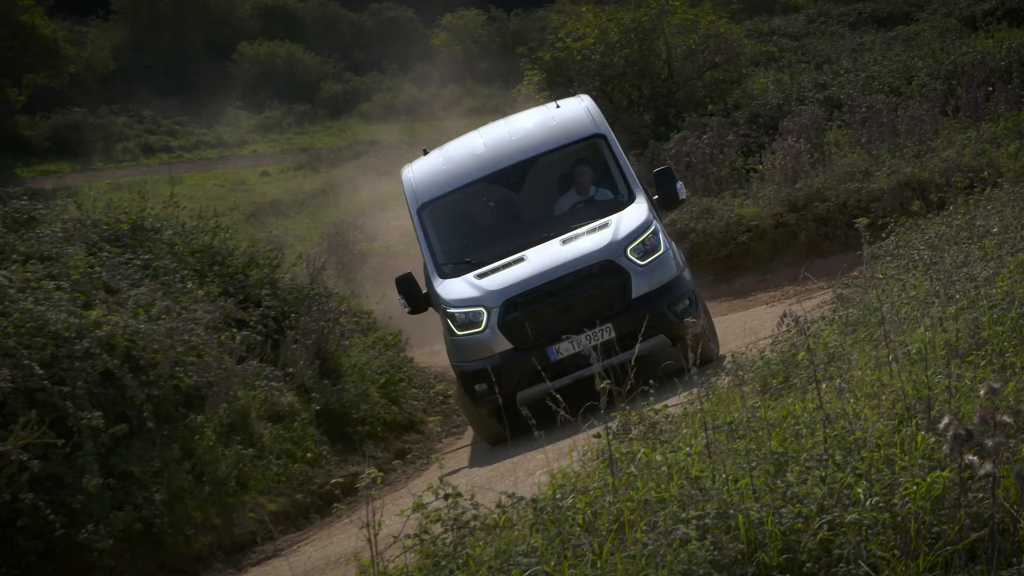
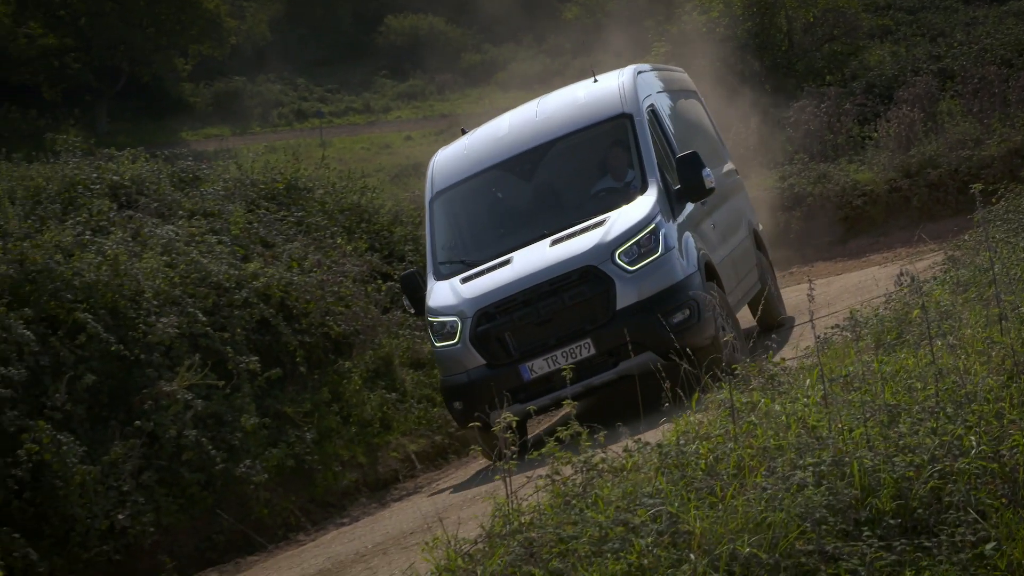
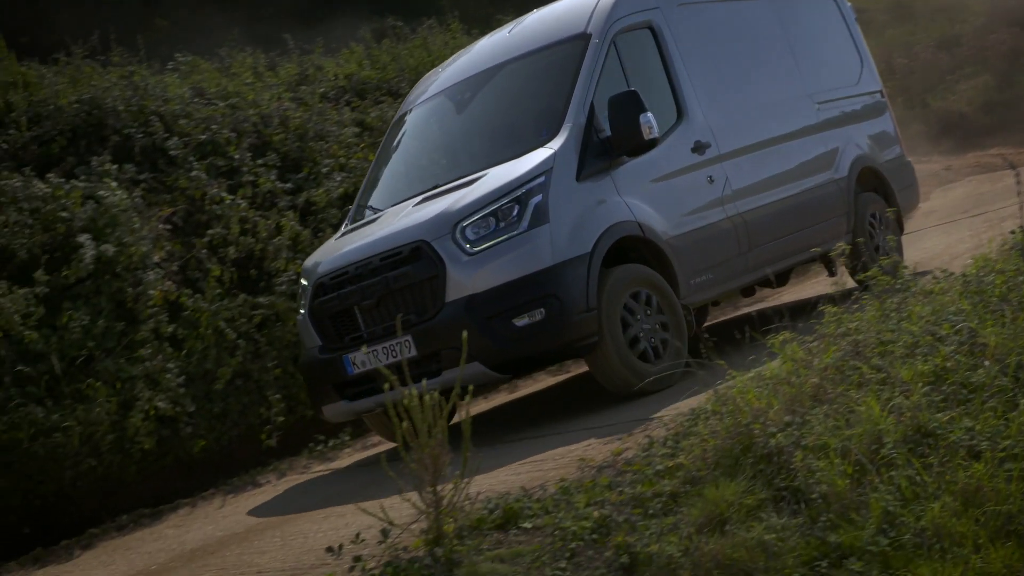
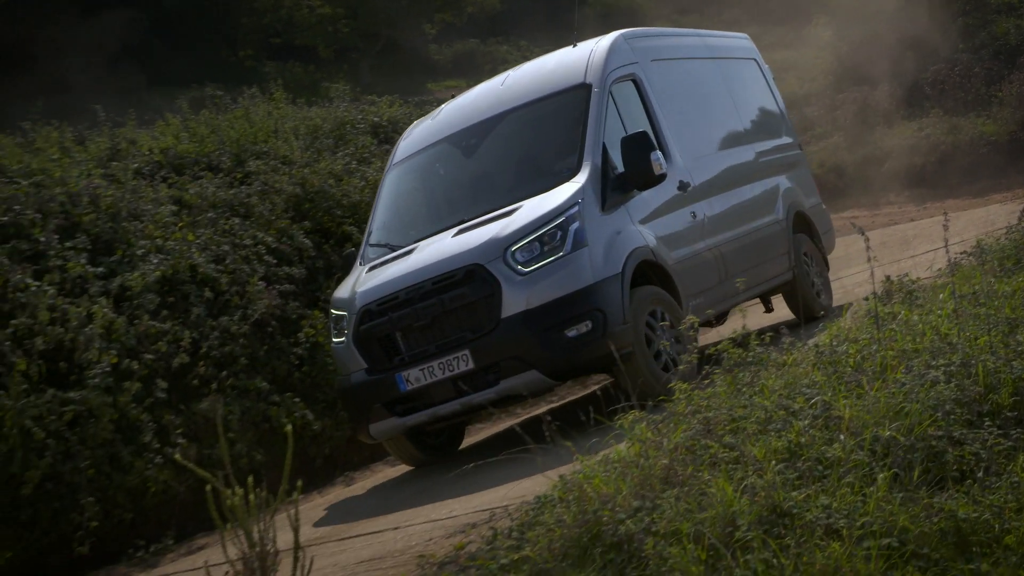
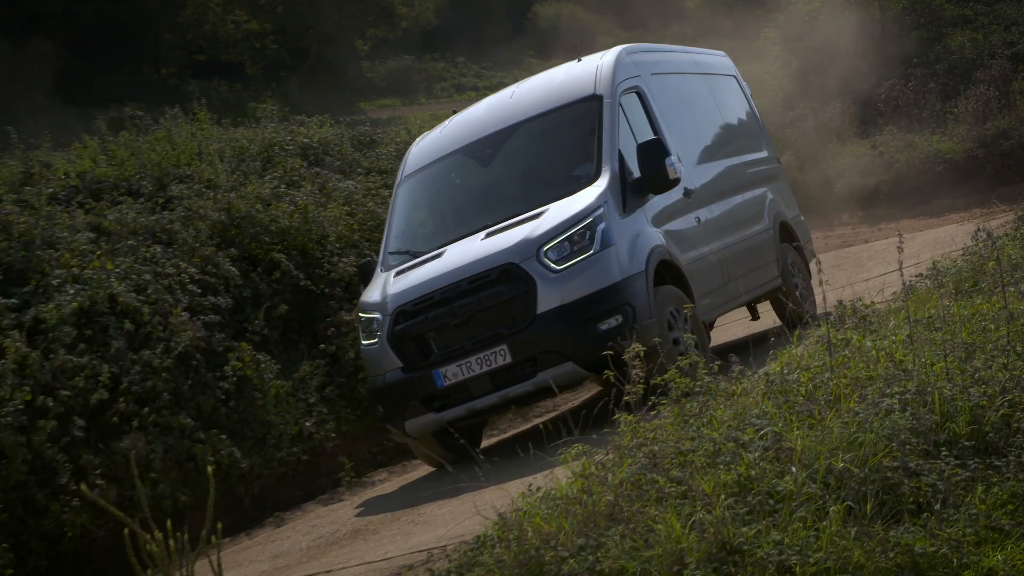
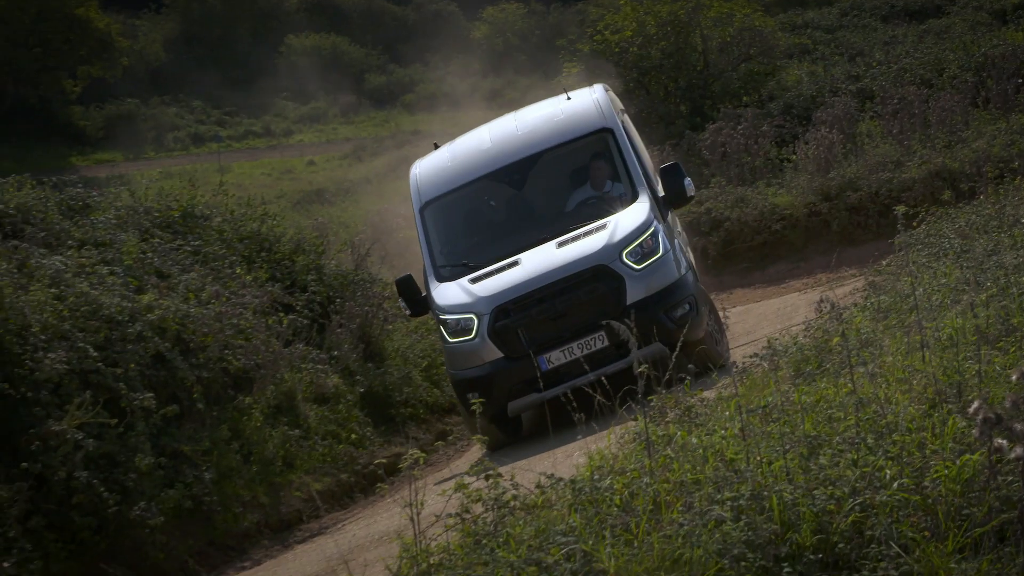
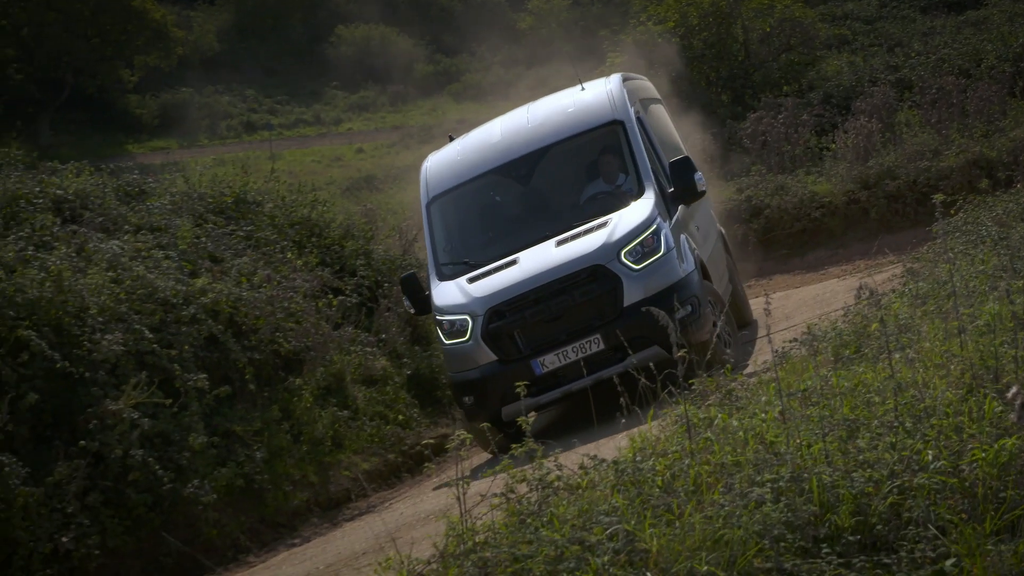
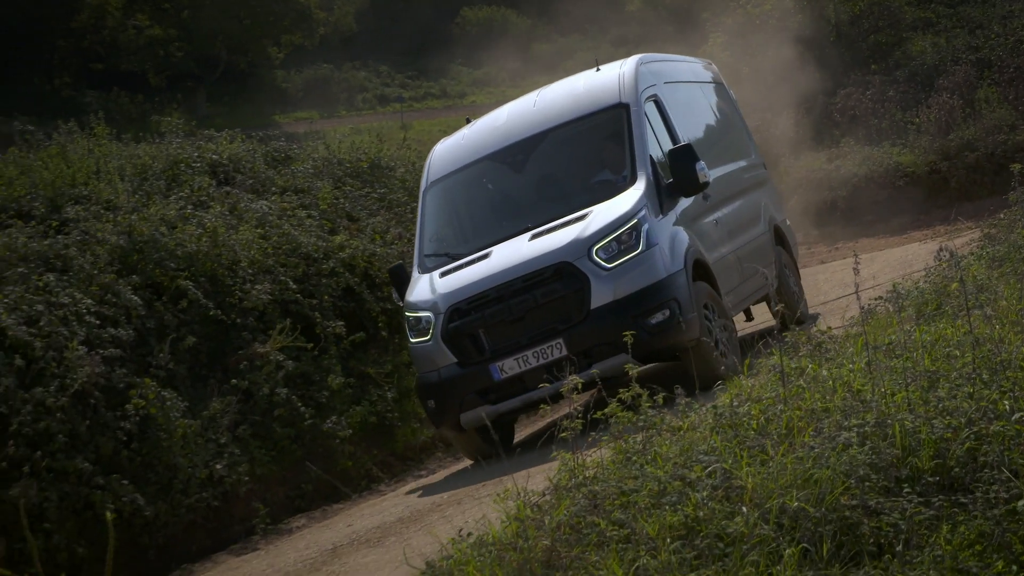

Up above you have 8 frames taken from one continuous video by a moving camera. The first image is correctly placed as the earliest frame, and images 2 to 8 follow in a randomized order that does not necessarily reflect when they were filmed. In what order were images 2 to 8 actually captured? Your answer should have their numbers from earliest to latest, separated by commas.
6, 7, 2, 8, 5, 4, 3
